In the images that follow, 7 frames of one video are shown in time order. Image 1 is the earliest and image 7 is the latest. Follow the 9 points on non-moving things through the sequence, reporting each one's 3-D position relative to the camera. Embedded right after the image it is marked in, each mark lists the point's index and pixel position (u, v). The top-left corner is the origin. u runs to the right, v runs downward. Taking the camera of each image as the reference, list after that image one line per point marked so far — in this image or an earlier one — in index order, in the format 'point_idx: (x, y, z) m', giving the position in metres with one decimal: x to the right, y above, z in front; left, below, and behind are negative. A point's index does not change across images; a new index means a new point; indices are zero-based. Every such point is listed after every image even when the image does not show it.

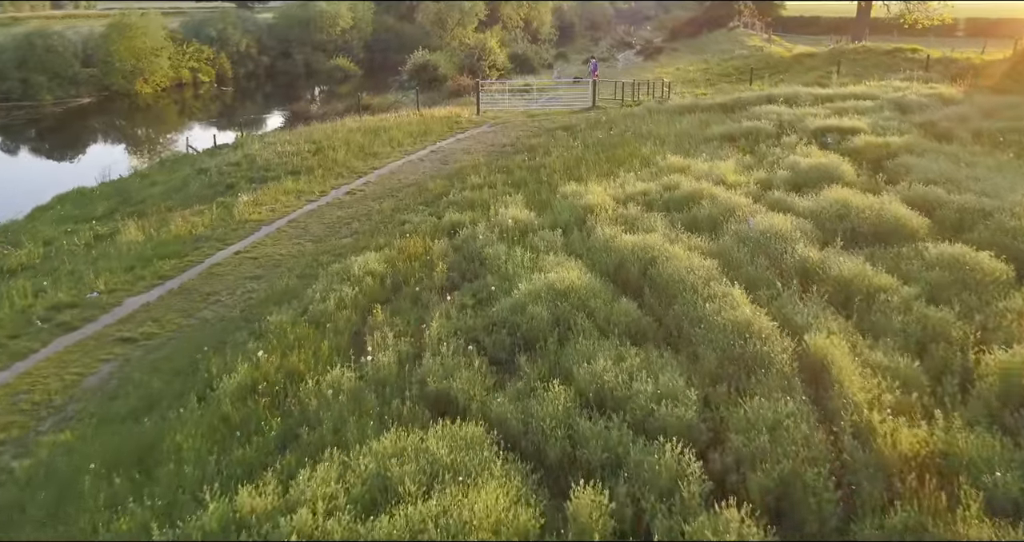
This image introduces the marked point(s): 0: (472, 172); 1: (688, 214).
0: (-1.1, +2.8, +20.0) m
1: (+3.2, +1.0, +12.6) m
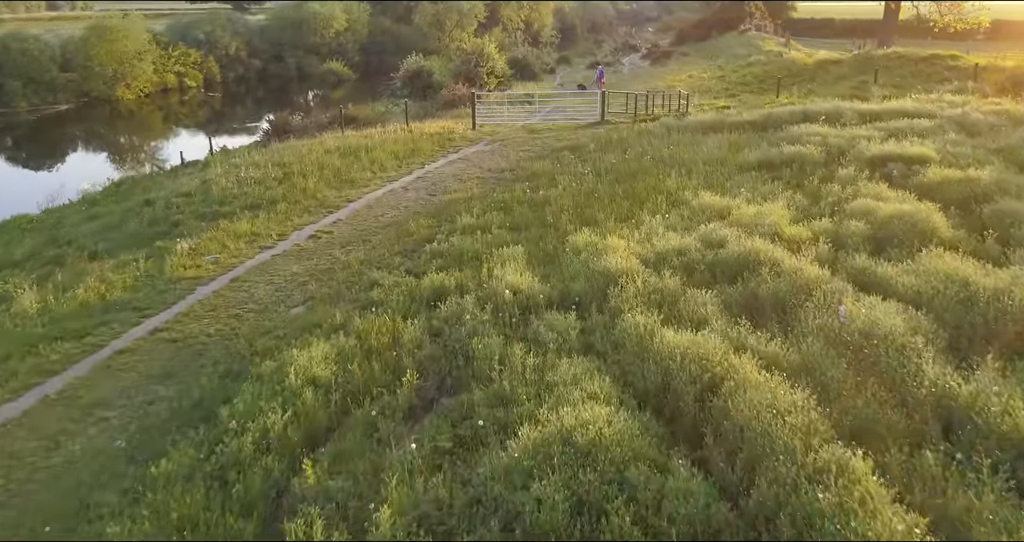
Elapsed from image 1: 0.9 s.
0: (-1.1, +1.5, +16.7) m
1: (+3.2, -0.3, +9.4) m
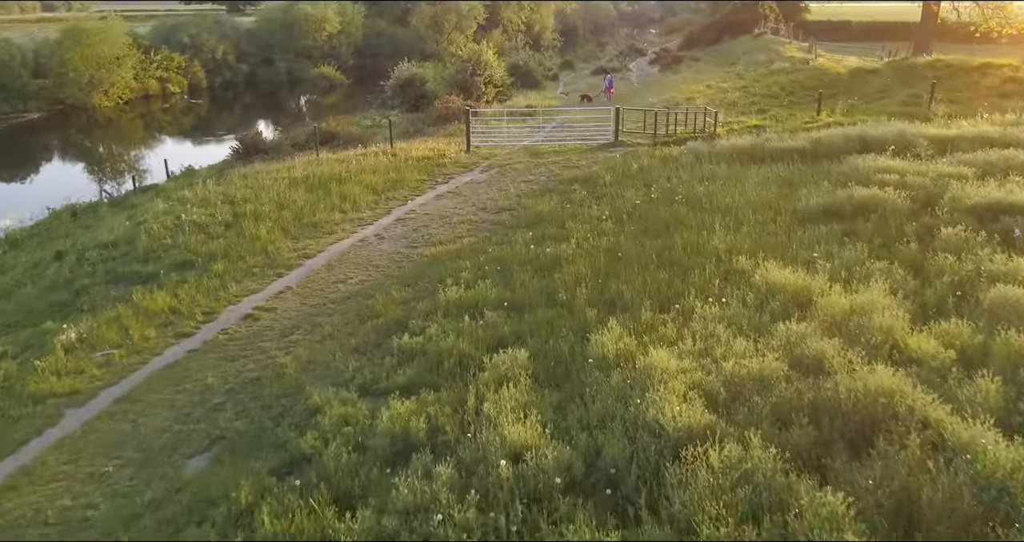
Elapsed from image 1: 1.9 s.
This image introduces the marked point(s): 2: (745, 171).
0: (-1.2, 0.0, +13.0) m
1: (+3.2, -1.8, +5.7) m
2: (+5.9, +2.5, +17.6) m
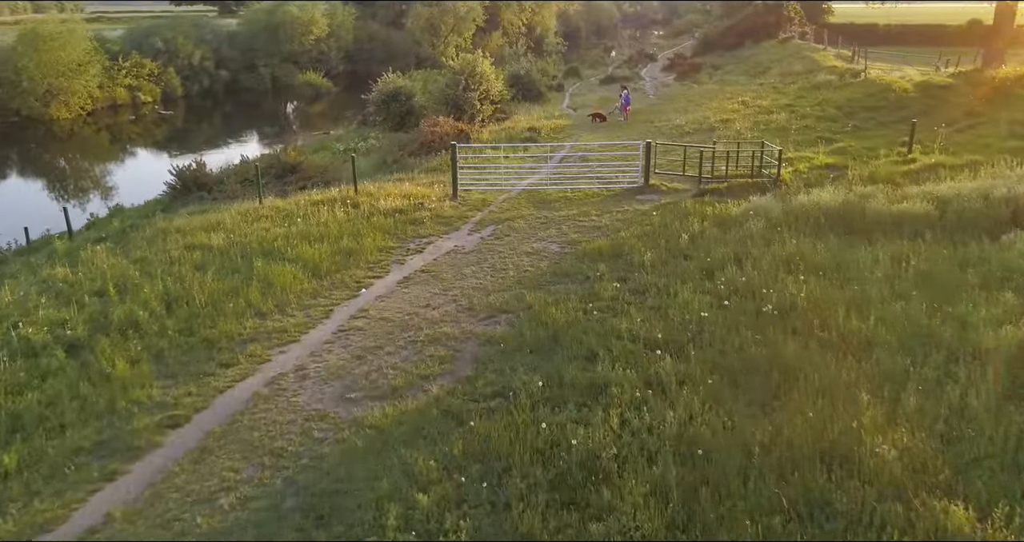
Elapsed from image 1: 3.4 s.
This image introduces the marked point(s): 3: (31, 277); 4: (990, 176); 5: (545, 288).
0: (-1.2, -2.2, +7.4) m
1: (+3.1, -4.0, 0.0) m
2: (+5.9, +0.3, +11.9) m
3: (-10.3, -0.1, +14.9) m
4: (+10.4, +2.0, +15.0) m
5: (+0.6, -0.3, +12.5) m
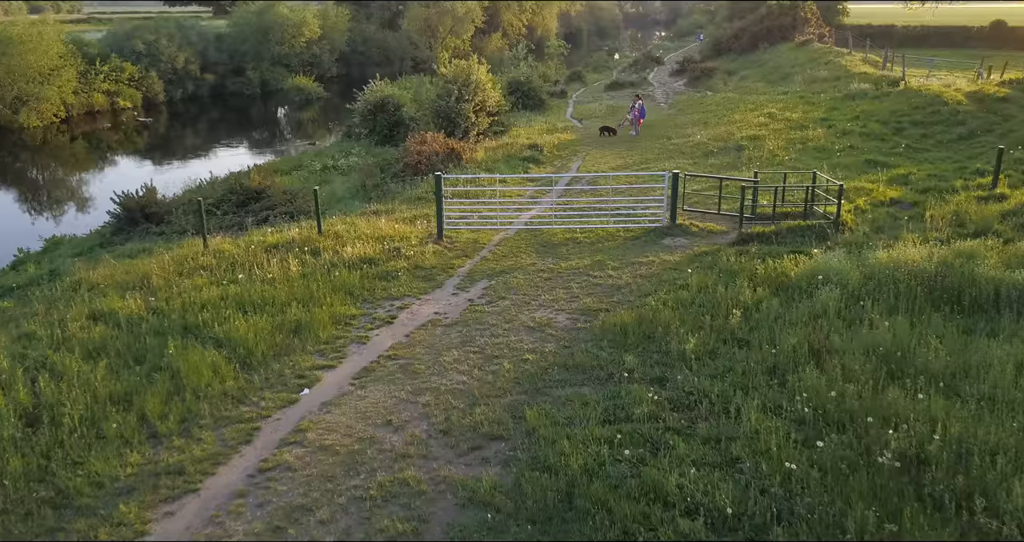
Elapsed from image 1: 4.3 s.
0: (-1.3, -3.5, +4.0) m
1: (+3.0, -5.3, -3.4) m
2: (+5.8, -1.0, +8.5) m
3: (-10.4, -1.4, +11.5) m
4: (+10.3, +0.7, +11.6) m
5: (+0.6, -1.6, +9.1) m
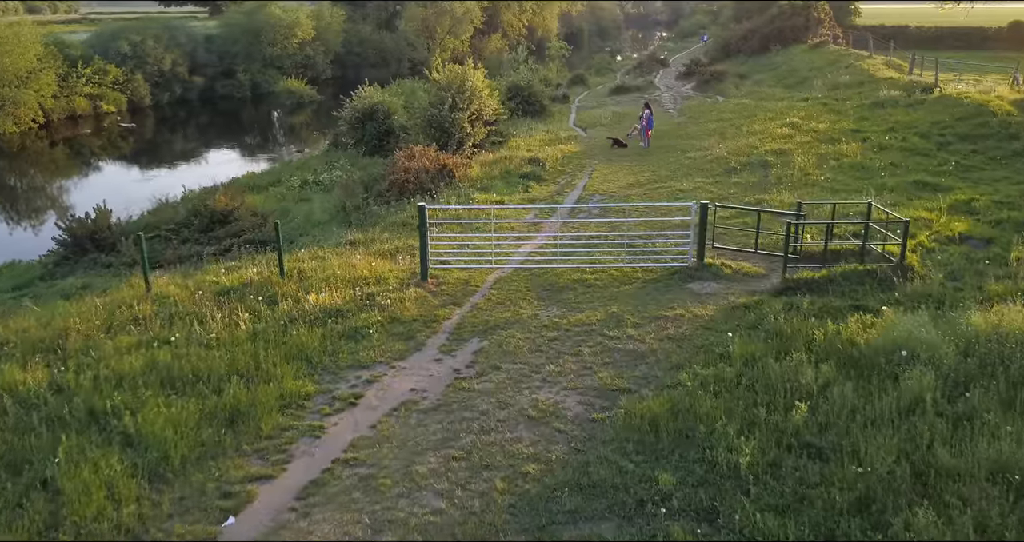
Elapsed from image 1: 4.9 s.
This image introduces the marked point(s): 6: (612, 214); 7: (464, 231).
0: (-1.3, -4.5, +1.5) m
1: (+3.0, -6.2, -5.9) m
2: (+5.7, -1.9, +6.0) m
3: (-10.4, -2.3, +9.0) m
4: (+10.2, -0.2, +9.1) m
5: (+0.5, -2.5, +6.6) m
6: (+2.4, +1.6, +16.8) m
7: (-1.1, +0.9, +15.4) m
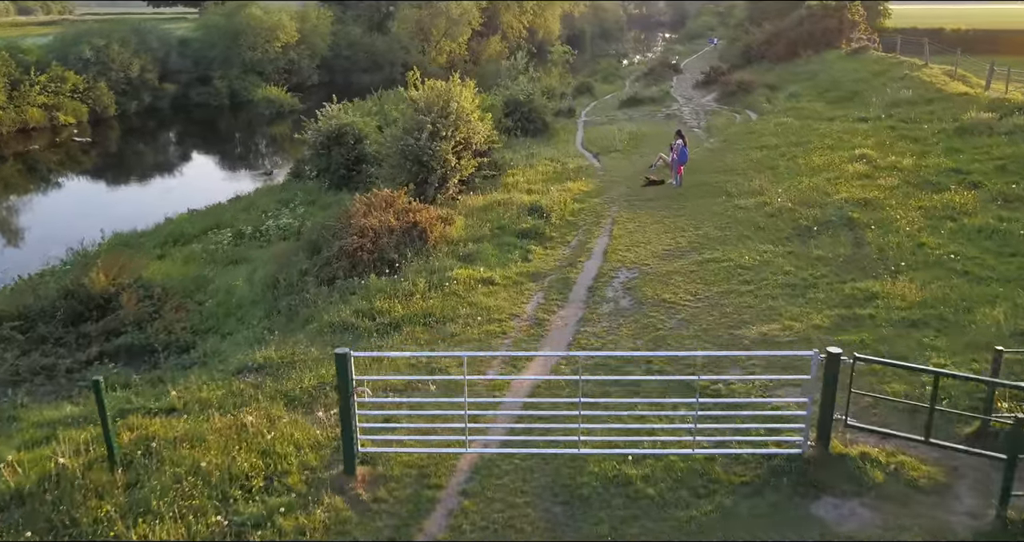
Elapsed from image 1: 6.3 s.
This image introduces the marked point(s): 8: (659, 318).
0: (-1.5, -6.6, -4.1) m
1: (+2.8, -8.4, -11.4) m
2: (+5.6, -4.1, +0.4) m
3: (-10.6, -4.5, +3.5) m
4: (+10.1, -2.3, +3.5) m
5: (+0.4, -4.7, +1.1) m
6: (+2.3, -0.5, +11.2) m
7: (-1.2, -1.2, +9.8) m
8: (+2.6, -0.4, +11.6) m
